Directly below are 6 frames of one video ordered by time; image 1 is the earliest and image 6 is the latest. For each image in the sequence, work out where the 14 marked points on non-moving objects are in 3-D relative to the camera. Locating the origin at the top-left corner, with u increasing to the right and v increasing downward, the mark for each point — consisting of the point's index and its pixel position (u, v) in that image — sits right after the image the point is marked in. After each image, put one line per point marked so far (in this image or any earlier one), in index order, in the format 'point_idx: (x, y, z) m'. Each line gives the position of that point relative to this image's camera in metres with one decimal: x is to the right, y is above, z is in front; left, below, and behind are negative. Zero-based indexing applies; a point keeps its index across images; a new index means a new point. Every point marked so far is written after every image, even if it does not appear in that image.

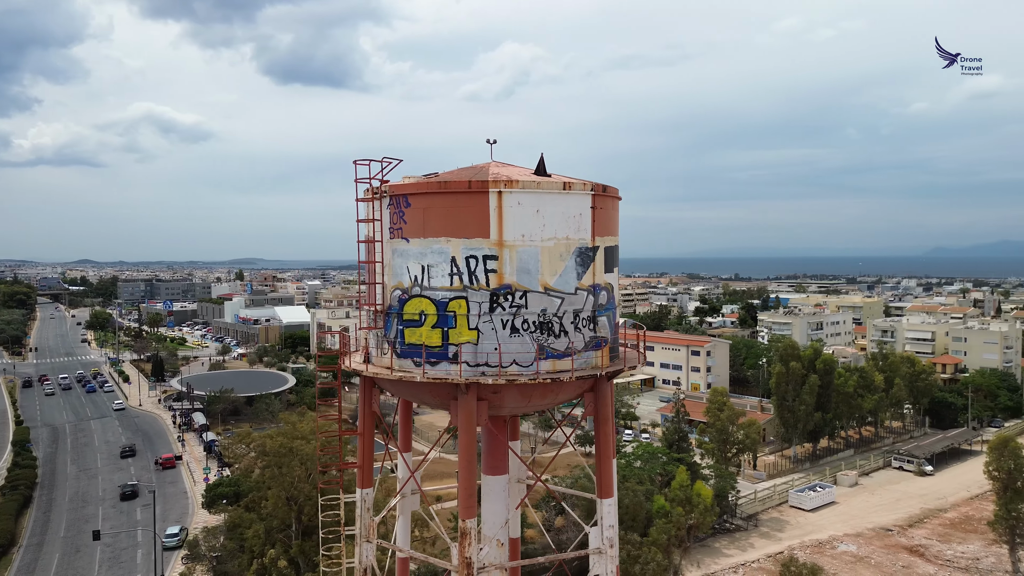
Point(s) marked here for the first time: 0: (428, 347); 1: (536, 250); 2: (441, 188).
0: (-0.8, -0.6, +7.1) m
1: (+0.2, +0.4, +7.1) m
2: (-0.7, +0.9, +7.0) m
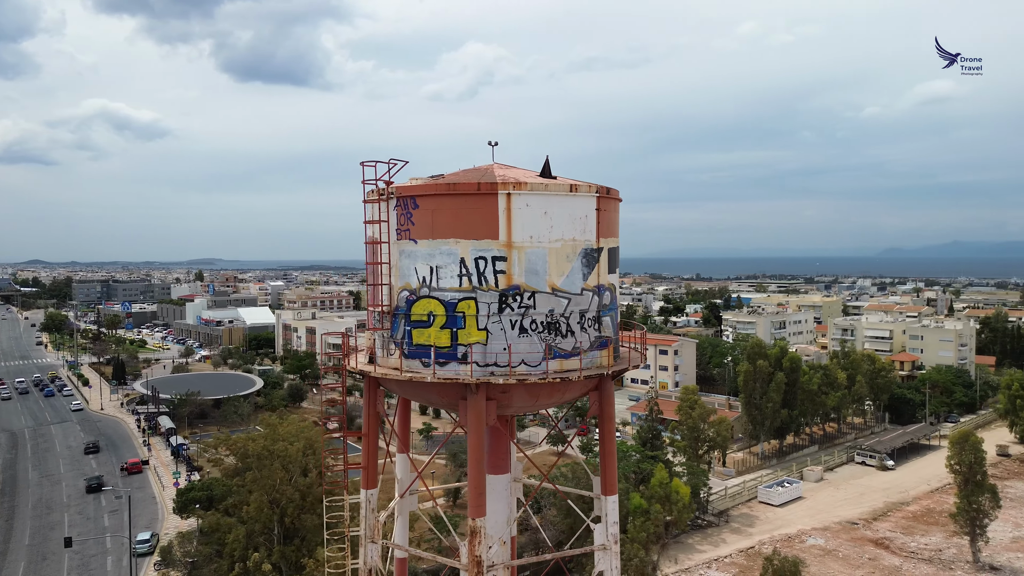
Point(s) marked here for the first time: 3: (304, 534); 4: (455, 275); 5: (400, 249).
0: (-0.7, -0.6, +7.2) m
1: (+0.3, +0.4, +7.2) m
2: (-0.6, +0.9, +7.1) m
3: (-4.4, -5.2, +15.7) m
4: (-0.5, +0.1, +7.2) m
5: (-1.1, +0.4, +7.4) m
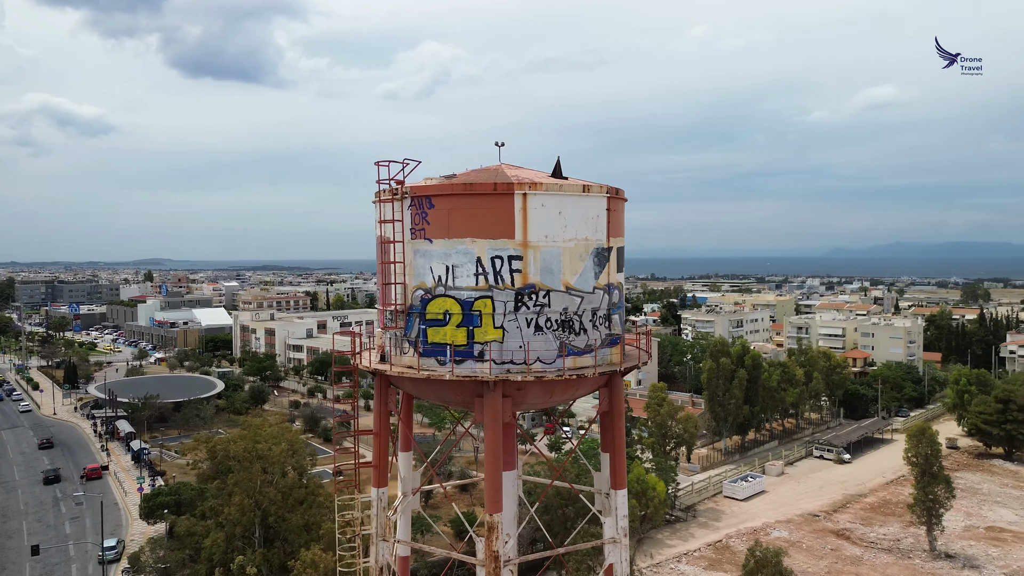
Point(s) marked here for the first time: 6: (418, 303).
0: (-0.6, -0.6, +7.3) m
1: (+0.5, +0.4, +7.3) m
2: (-0.4, +0.9, +7.2) m
3: (-4.7, -5.2, +15.5) m
4: (-0.4, +0.1, +7.2) m
5: (-1.0, +0.4, +7.5) m
6: (-0.9, -0.2, +7.5) m
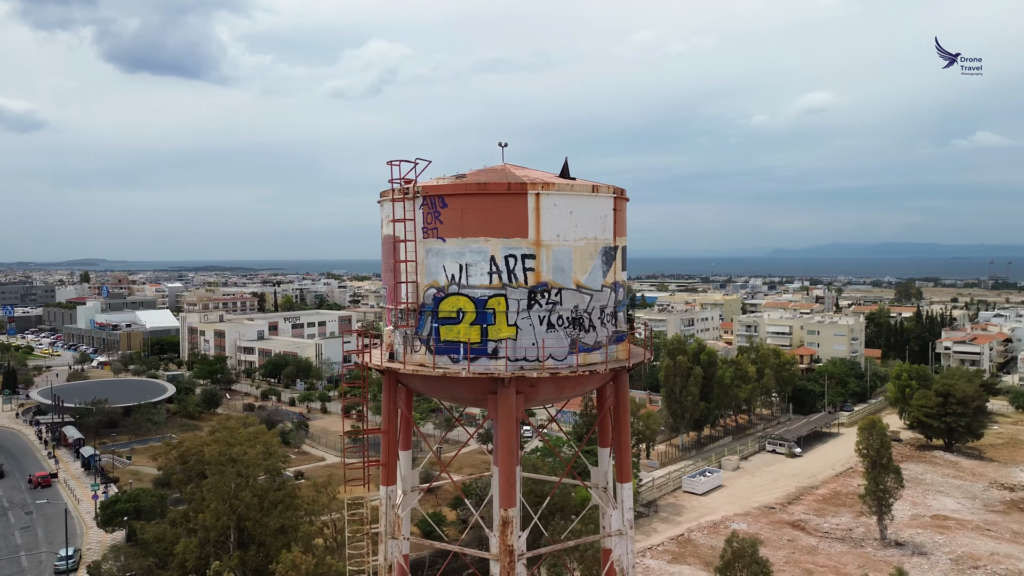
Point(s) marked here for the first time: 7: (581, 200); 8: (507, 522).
0: (-0.4, -0.5, +7.4) m
1: (+0.6, +0.4, +7.5) m
2: (-0.3, +1.0, +7.3) m
3: (-5.2, -5.2, +15.3) m
4: (-0.3, +0.2, +7.3) m
5: (-0.9, +0.4, +7.5) m
6: (-0.8, -0.1, +7.5) m
7: (+0.7, +0.9, +7.6) m
8: (0.0, -2.3, +7.3) m
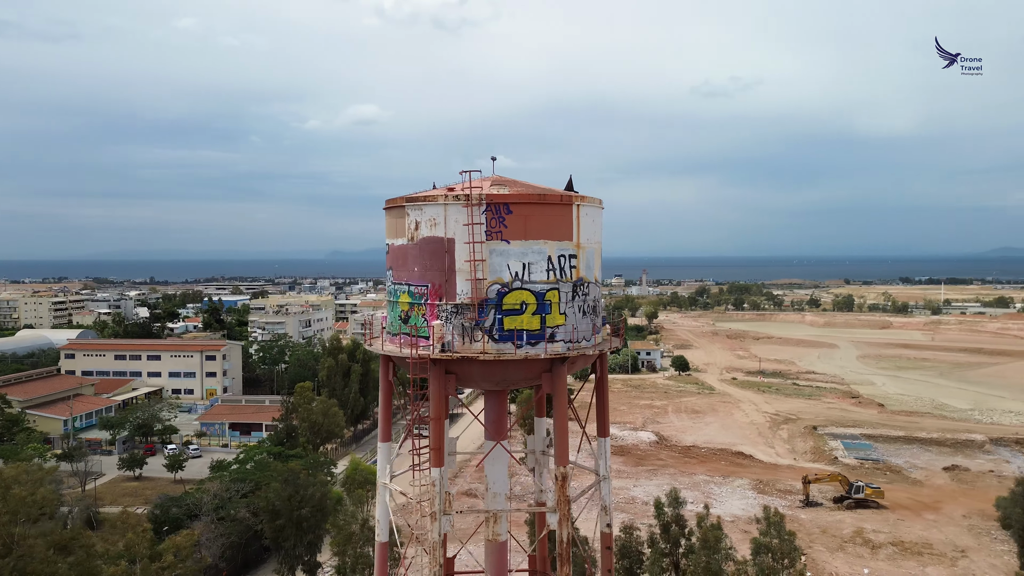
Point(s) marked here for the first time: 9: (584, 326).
0: (+0.2, -0.5, +8.6) m
1: (+1.0, +0.5, +9.3) m
2: (+0.3, +1.0, +8.6) m
3: (-8.0, -5.3, +12.7) m
4: (+0.4, +0.2, +8.7) m
5: (-0.3, +0.5, +8.5) m
6: (-0.2, -0.1, +8.5) m
7: (+1.0, +1.0, +9.4) m
8: (+0.6, -2.2, +8.8) m
9: (+0.9, -0.5, +9.1) m
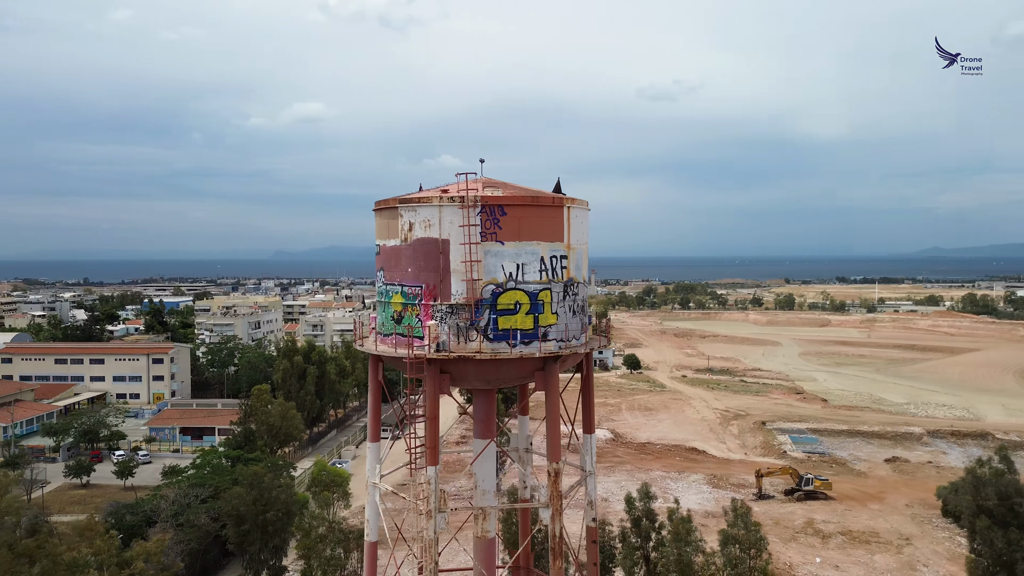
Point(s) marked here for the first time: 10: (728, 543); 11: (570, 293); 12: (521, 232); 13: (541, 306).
0: (+0.2, -0.5, +8.8) m
1: (+0.9, +0.5, +9.5) m
2: (+0.3, +1.0, +8.8) m
3: (-8.3, -5.3, +12.3) m
4: (+0.3, +0.2, +8.9) m
5: (-0.3, +0.5, +8.7) m
6: (-0.3, -0.1, +8.7) m
7: (+0.9, +1.0, +9.6) m
8: (+0.5, -2.2, +9.0) m
9: (+0.8, -0.5, +9.3) m
10: (+4.4, -5.1, +15.1) m
11: (+0.7, -0.1, +9.2) m
12: (+0.1, +0.7, +8.8) m
13: (+0.3, -0.2, +8.9) m
